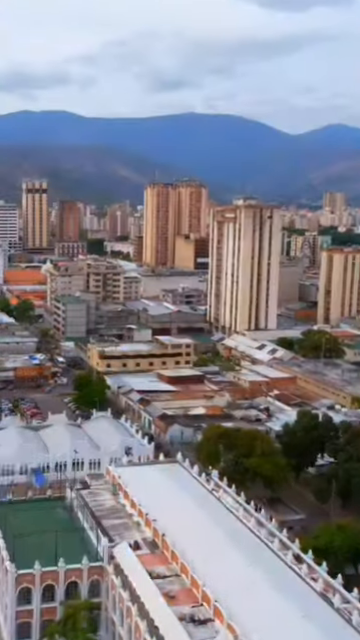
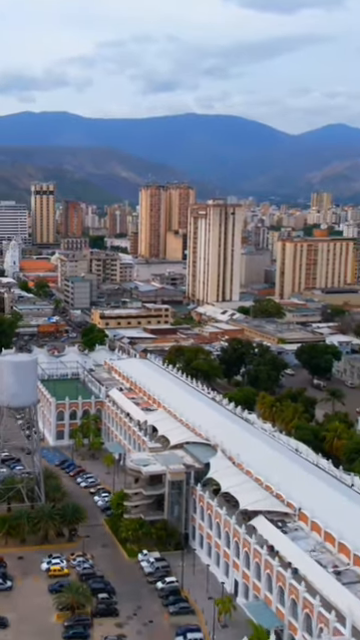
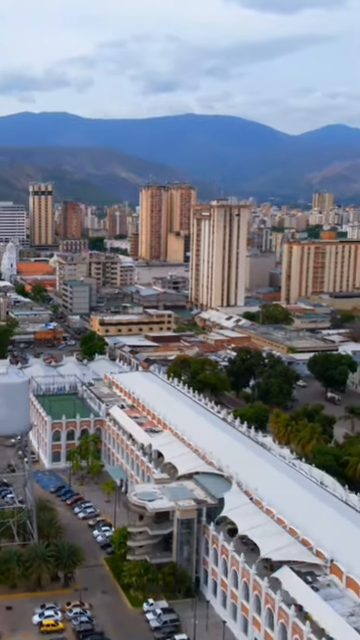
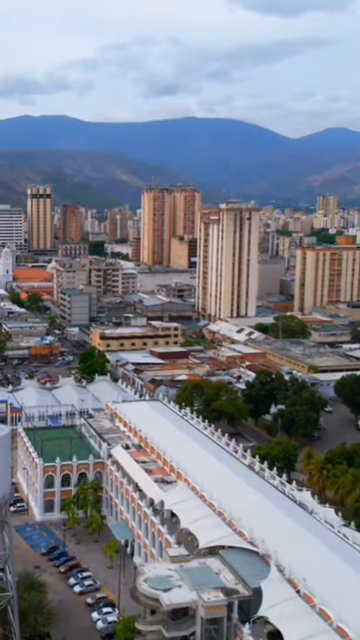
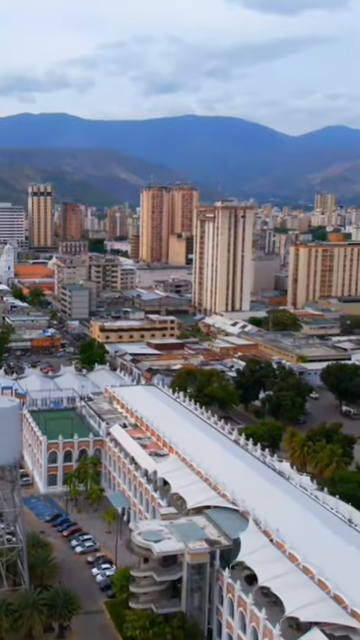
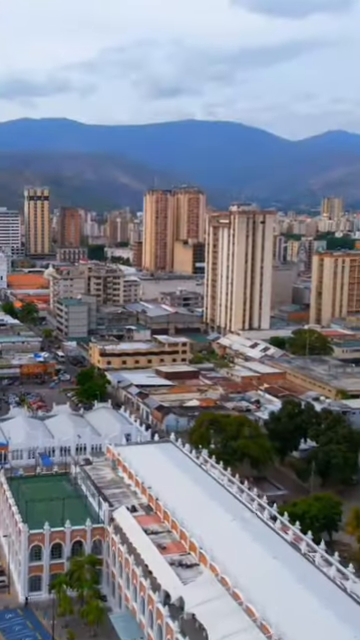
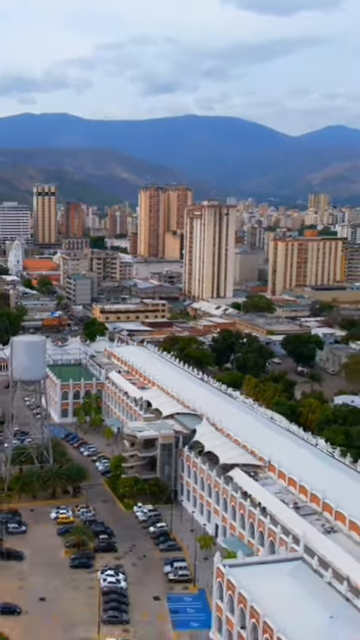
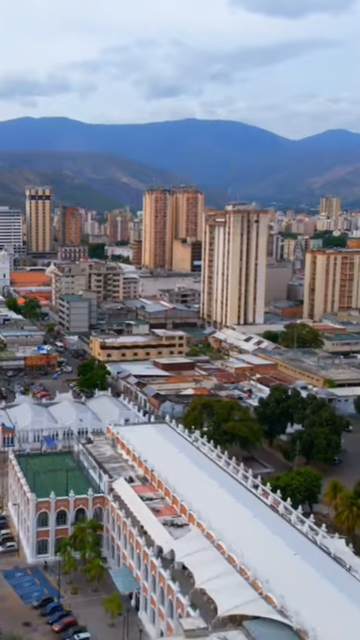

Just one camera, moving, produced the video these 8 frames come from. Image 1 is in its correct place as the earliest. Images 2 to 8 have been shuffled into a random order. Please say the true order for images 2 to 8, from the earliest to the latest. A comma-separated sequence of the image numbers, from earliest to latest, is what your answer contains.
6, 8, 4, 5, 3, 2, 7
